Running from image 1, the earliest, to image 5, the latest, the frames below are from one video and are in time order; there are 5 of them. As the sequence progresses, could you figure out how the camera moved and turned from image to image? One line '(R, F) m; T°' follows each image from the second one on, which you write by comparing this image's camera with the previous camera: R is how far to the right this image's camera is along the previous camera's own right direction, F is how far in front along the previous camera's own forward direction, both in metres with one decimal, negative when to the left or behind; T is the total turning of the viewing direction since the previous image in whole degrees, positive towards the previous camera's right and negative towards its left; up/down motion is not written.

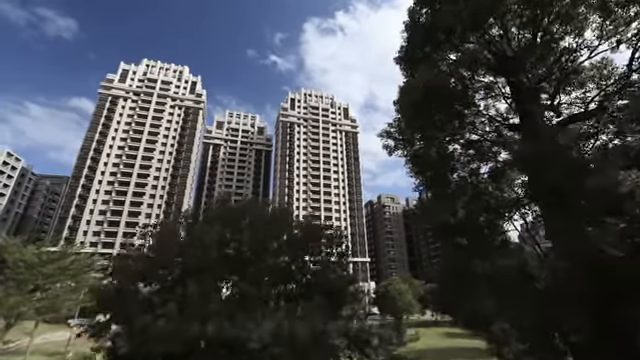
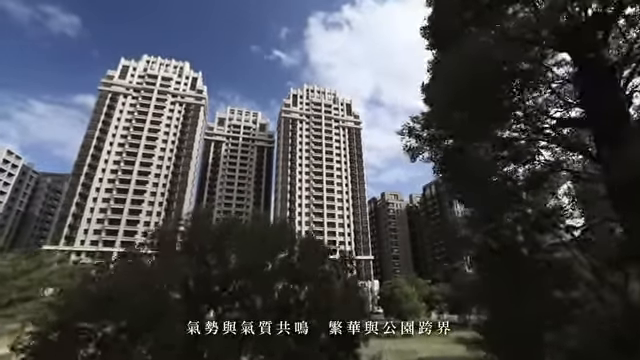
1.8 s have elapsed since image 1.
(0.0, +0.9) m; 0°
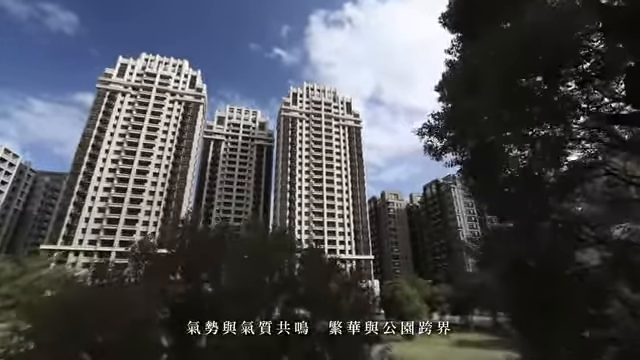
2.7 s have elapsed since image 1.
(-0.1, +0.4) m; 0°
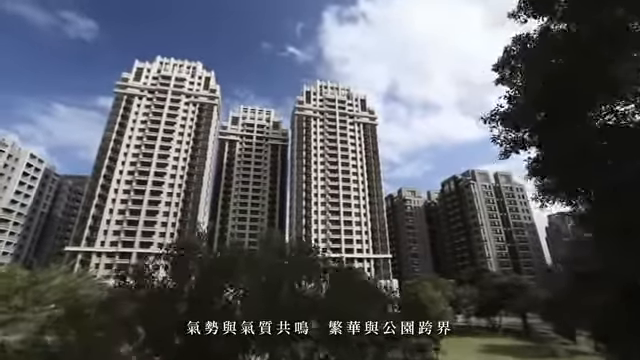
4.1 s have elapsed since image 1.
(-0.2, +0.7) m; -3°
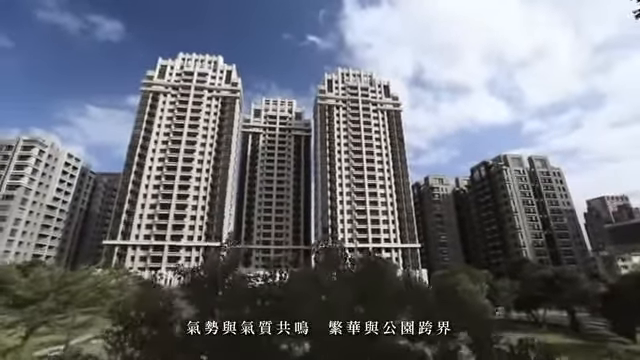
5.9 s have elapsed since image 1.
(-0.3, +0.8) m; -4°
